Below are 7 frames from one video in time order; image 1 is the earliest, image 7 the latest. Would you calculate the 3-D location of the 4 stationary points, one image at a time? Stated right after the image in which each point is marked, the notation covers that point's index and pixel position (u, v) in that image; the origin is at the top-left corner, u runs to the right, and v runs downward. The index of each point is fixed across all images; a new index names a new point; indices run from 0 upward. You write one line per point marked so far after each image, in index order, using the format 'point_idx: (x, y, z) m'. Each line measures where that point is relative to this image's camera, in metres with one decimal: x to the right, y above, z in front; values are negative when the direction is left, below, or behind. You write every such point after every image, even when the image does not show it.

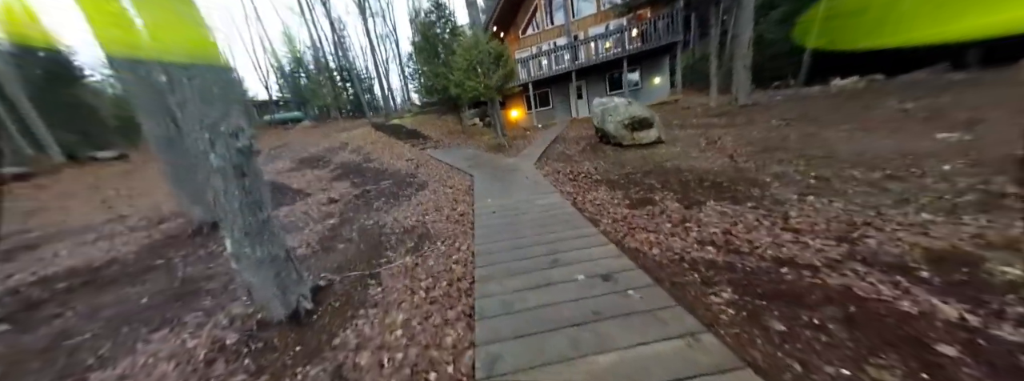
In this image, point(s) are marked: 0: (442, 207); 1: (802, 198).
0: (-1.0, -0.2, +3.8) m
1: (+2.7, -0.1, +2.4) m
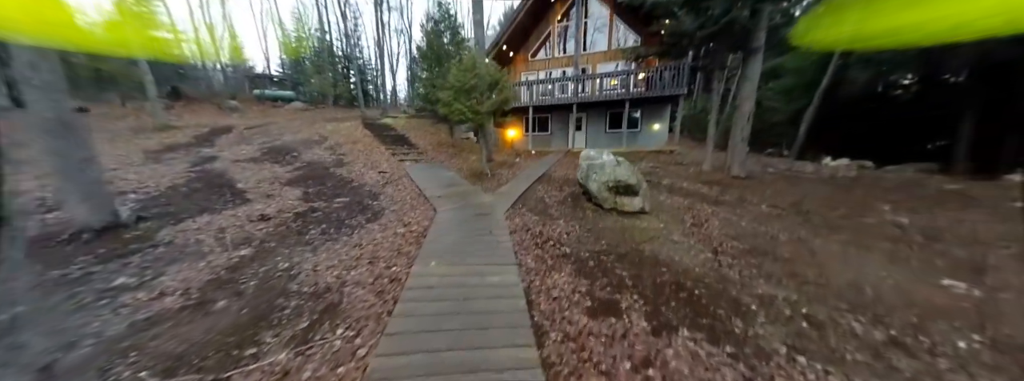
0: (-1.7, -0.8, +3.2) m
1: (+2.1, -1.3, +2.0) m
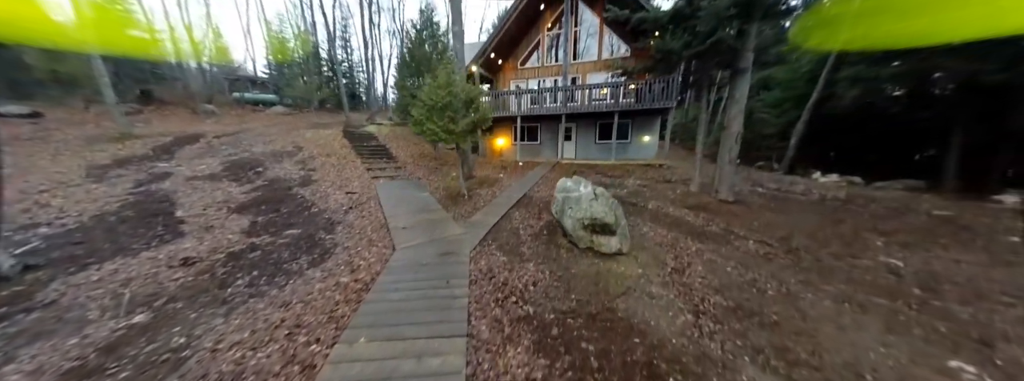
0: (-2.2, -1.4, +2.7) m
1: (+1.6, -1.8, +1.5) m
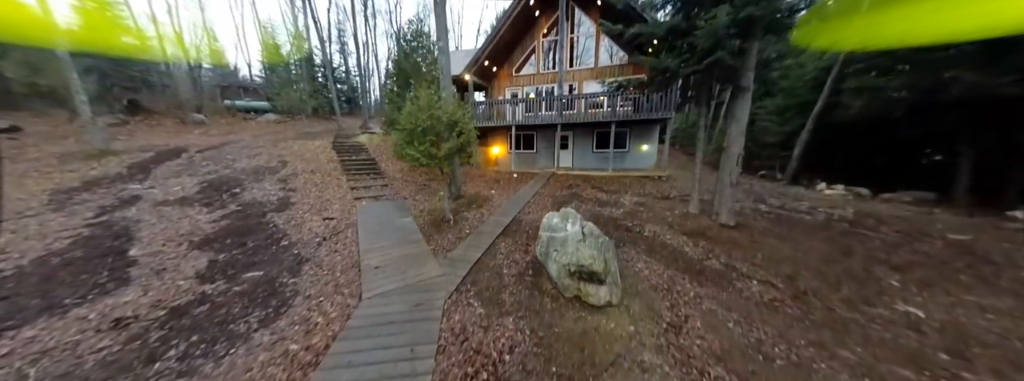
0: (-2.5, -2.1, +2.3) m
1: (+1.3, -2.5, +1.1) m
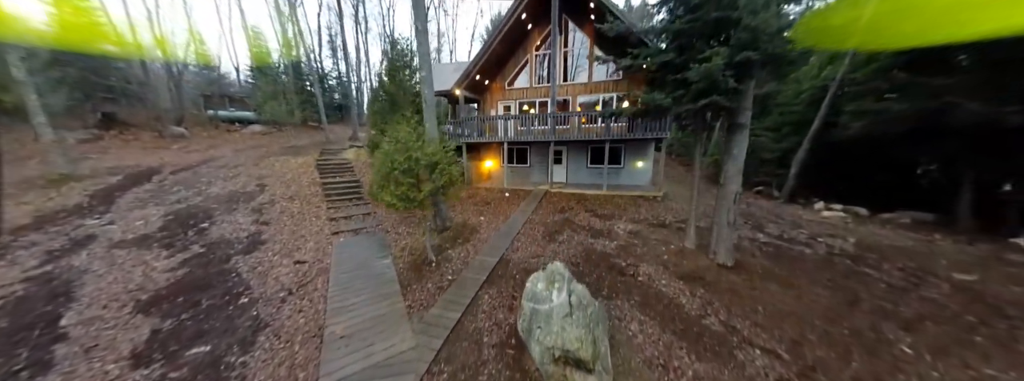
0: (-2.8, -3.0, +1.8) m
1: (+1.0, -3.5, +0.7) m
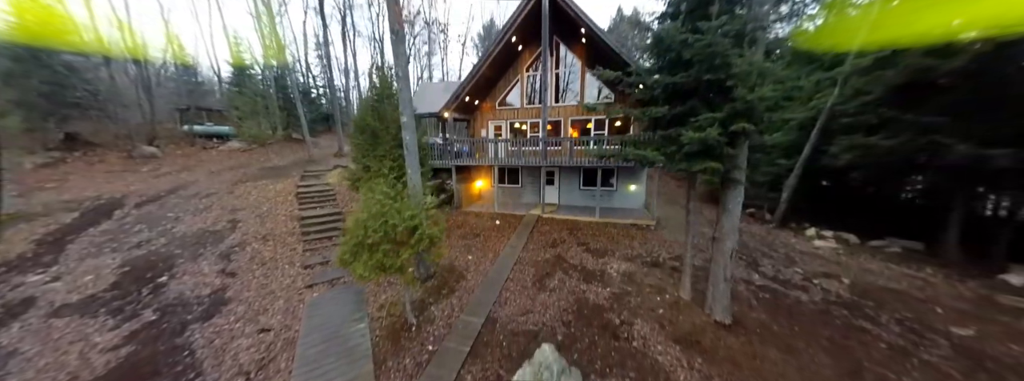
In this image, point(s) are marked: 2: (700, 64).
0: (-3.0, -4.3, +1.3) m
1: (+0.8, -4.7, +0.2) m
2: (+3.6, +2.4, +5.0) m
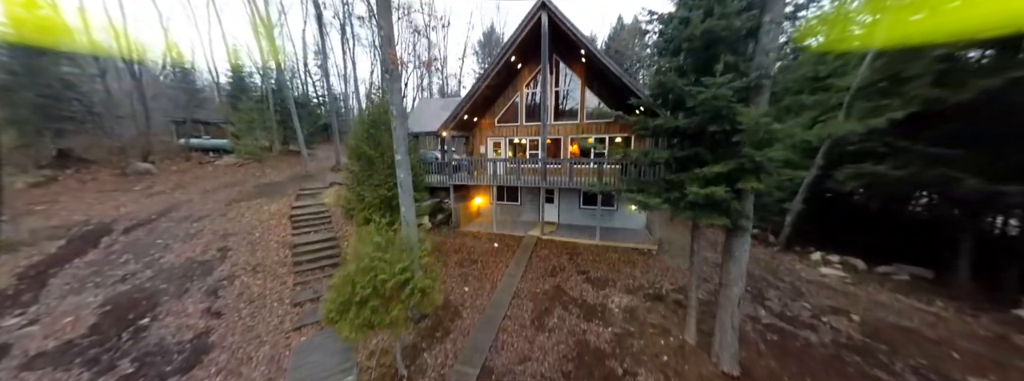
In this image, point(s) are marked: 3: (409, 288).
0: (-3.1, -5.3, +1.0) m
1: (+0.8, -5.7, -0.1) m
2: (+3.5, +1.4, +4.8) m
3: (-2.2, -2.1, +5.1) m
